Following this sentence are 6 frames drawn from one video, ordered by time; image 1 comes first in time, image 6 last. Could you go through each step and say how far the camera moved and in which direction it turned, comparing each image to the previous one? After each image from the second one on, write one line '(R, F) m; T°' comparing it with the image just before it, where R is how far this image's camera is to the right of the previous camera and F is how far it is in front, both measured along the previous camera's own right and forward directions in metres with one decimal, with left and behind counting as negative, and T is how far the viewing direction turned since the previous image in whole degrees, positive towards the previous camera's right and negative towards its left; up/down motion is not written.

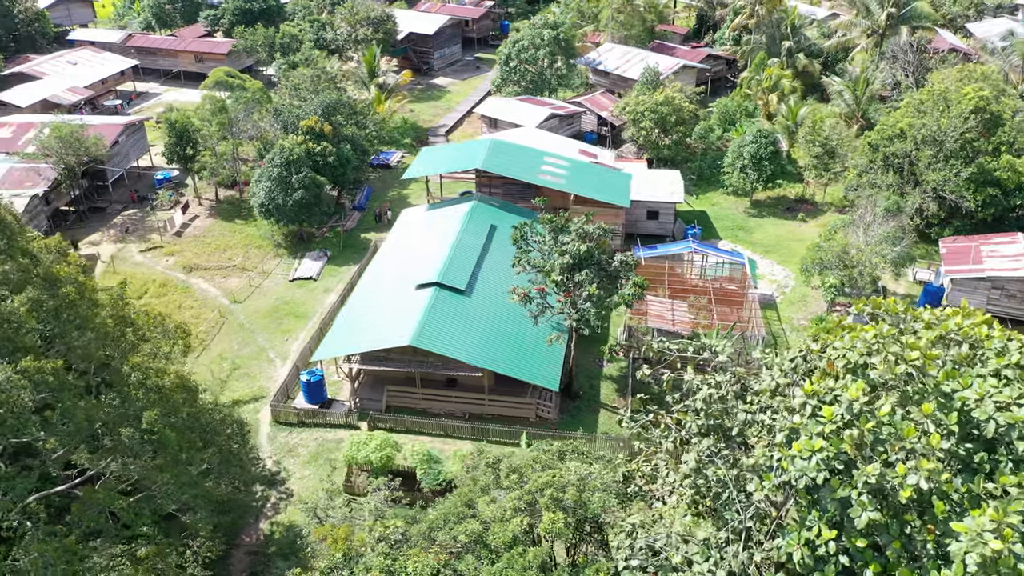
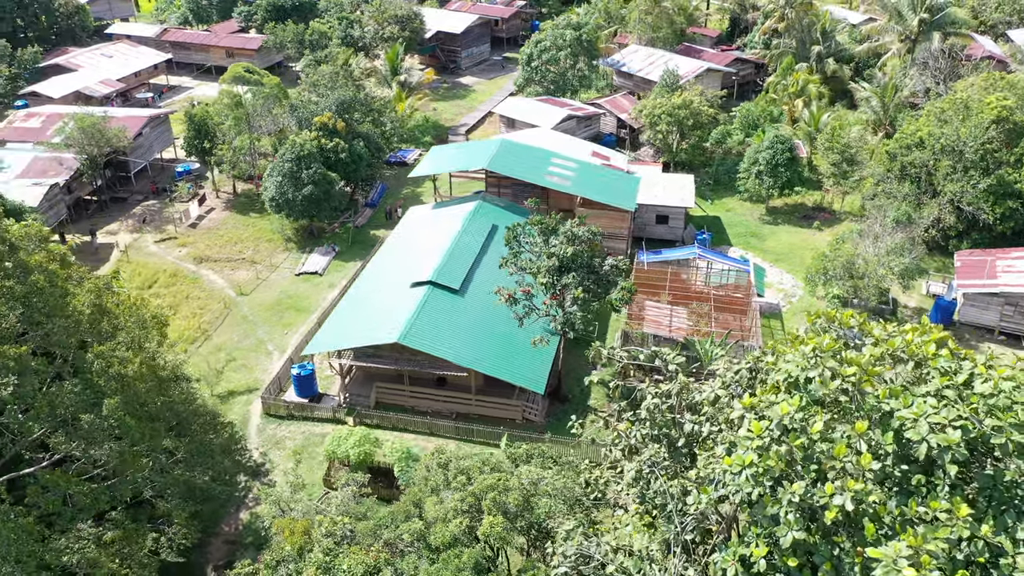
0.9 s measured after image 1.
(+1.2, +0.1) m; -3°
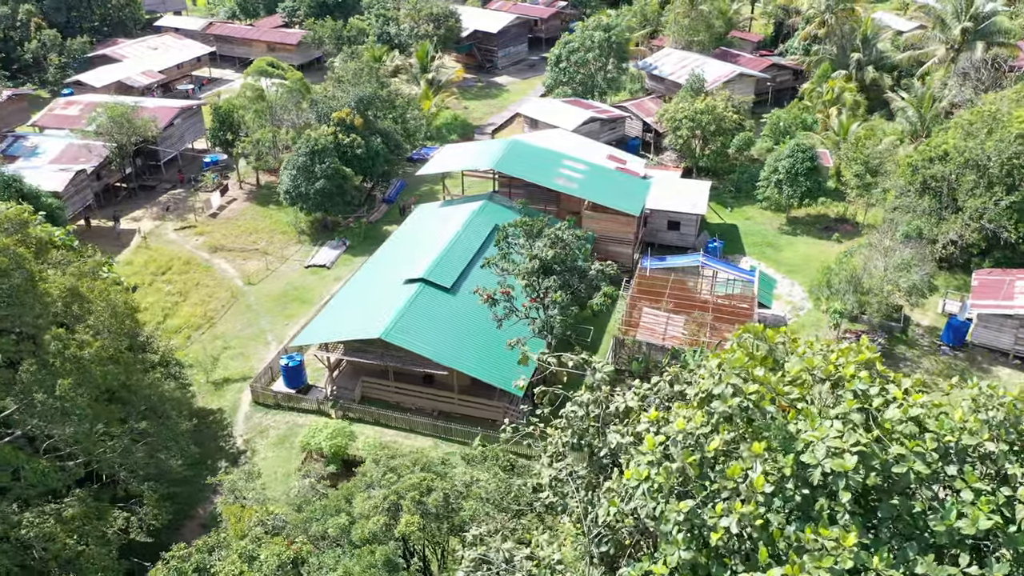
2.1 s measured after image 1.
(+1.6, +0.1) m; -3°
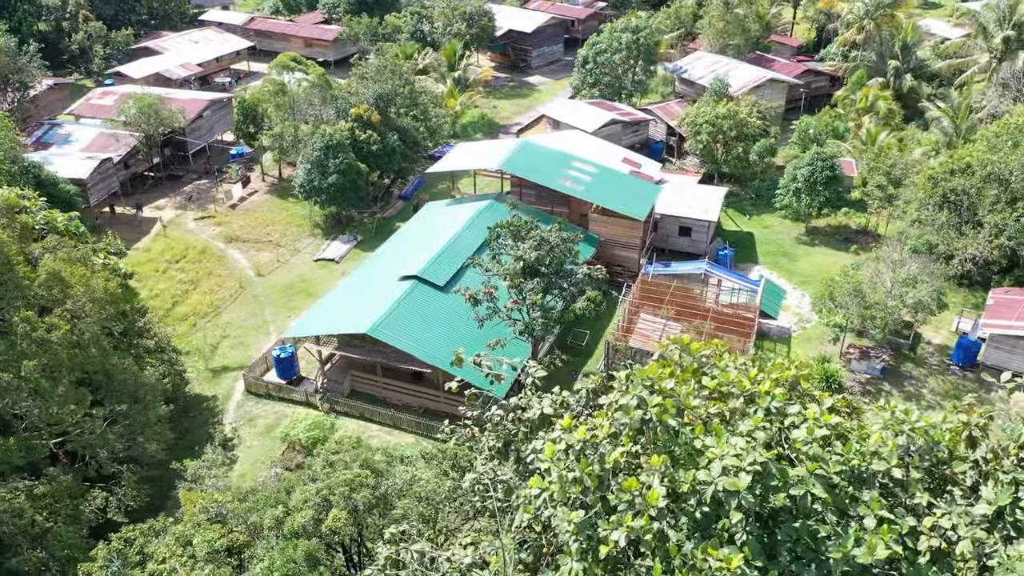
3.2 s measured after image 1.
(+1.5, +0.1) m; -3°
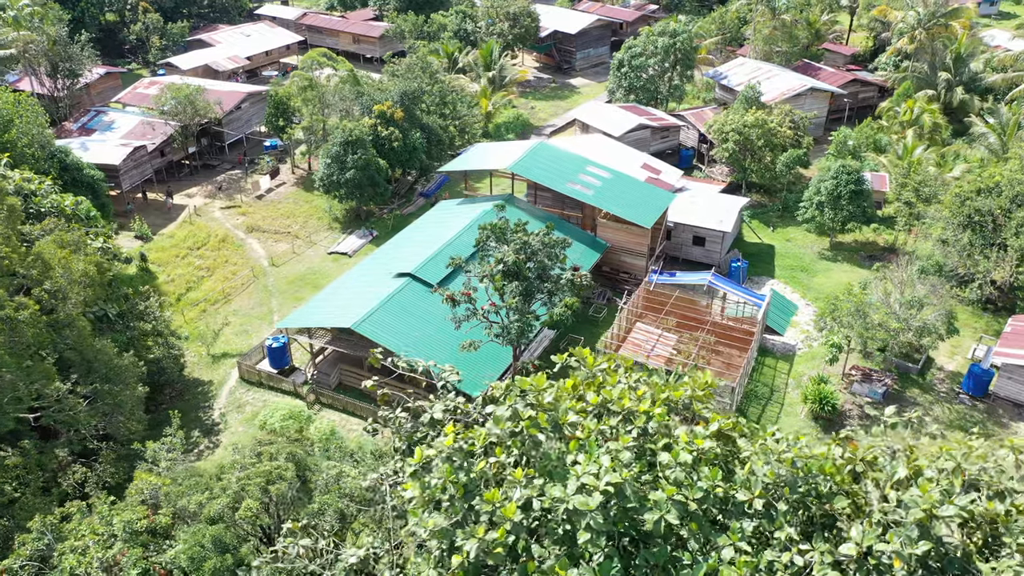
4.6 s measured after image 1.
(+1.9, +0.1) m; -4°
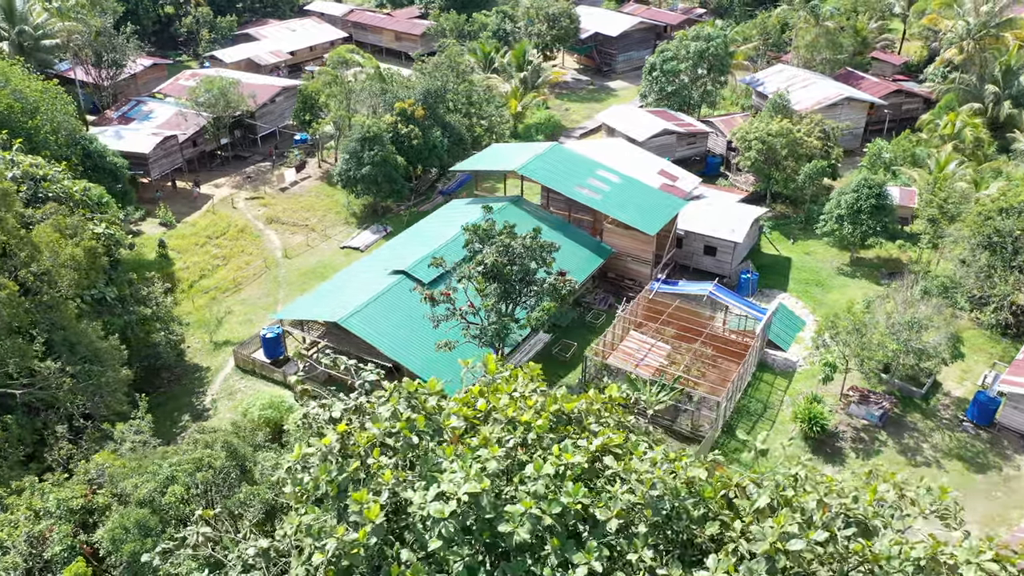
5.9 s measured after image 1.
(+1.8, 0.0) m; -4°
